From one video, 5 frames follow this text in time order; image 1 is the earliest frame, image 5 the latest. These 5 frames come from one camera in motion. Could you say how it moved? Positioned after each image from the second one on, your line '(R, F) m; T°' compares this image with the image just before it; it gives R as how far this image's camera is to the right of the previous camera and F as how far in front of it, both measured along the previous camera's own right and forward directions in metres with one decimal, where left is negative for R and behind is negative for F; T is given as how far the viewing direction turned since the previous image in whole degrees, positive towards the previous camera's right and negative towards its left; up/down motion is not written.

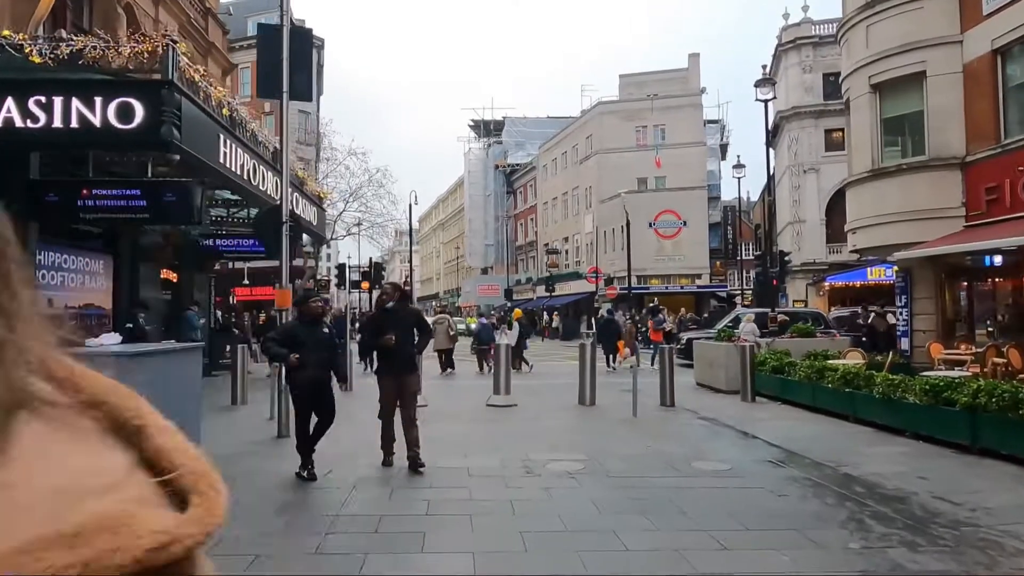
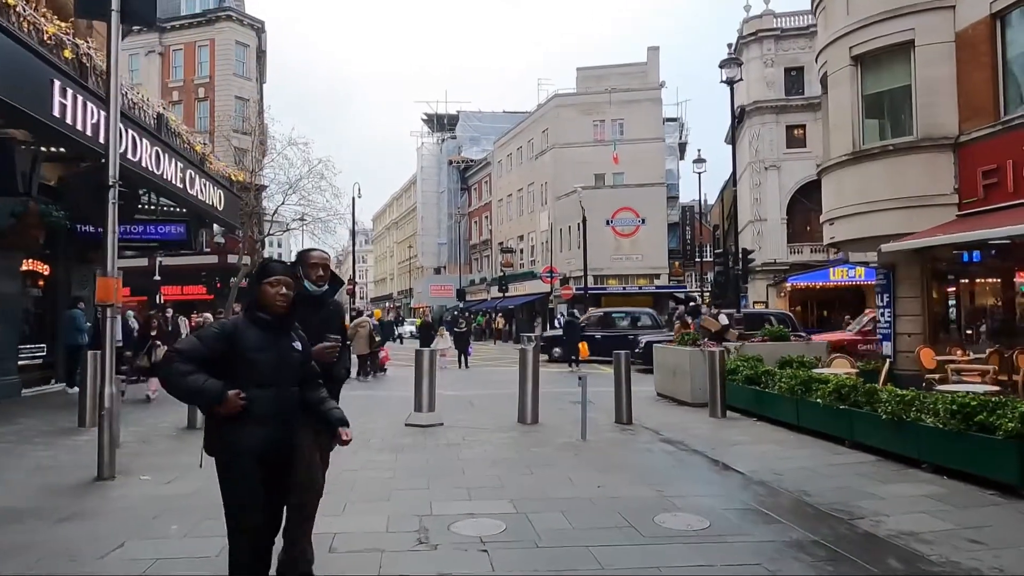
(+0.6, +2.5) m; +3°
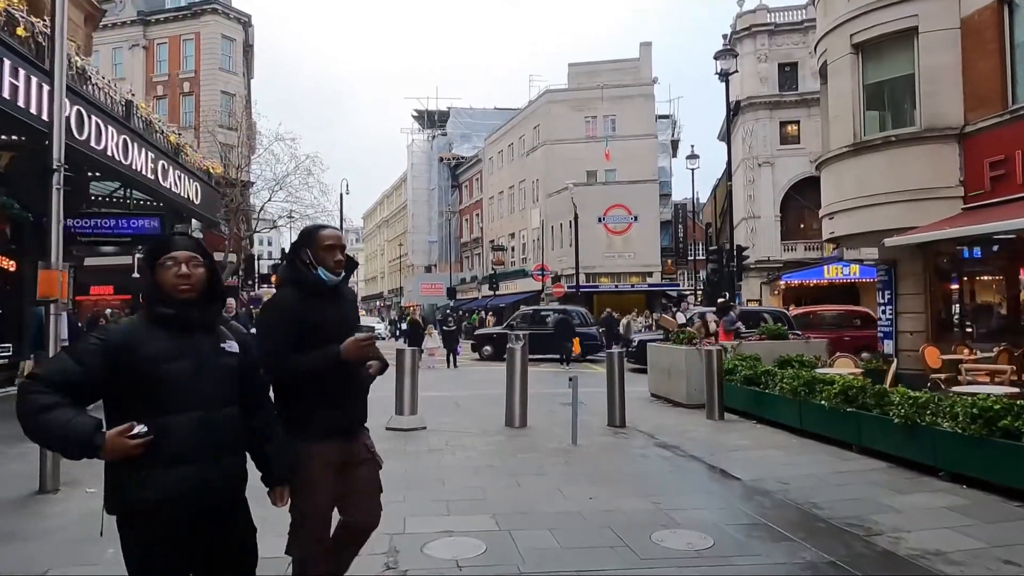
(+0.1, +0.6) m; +1°
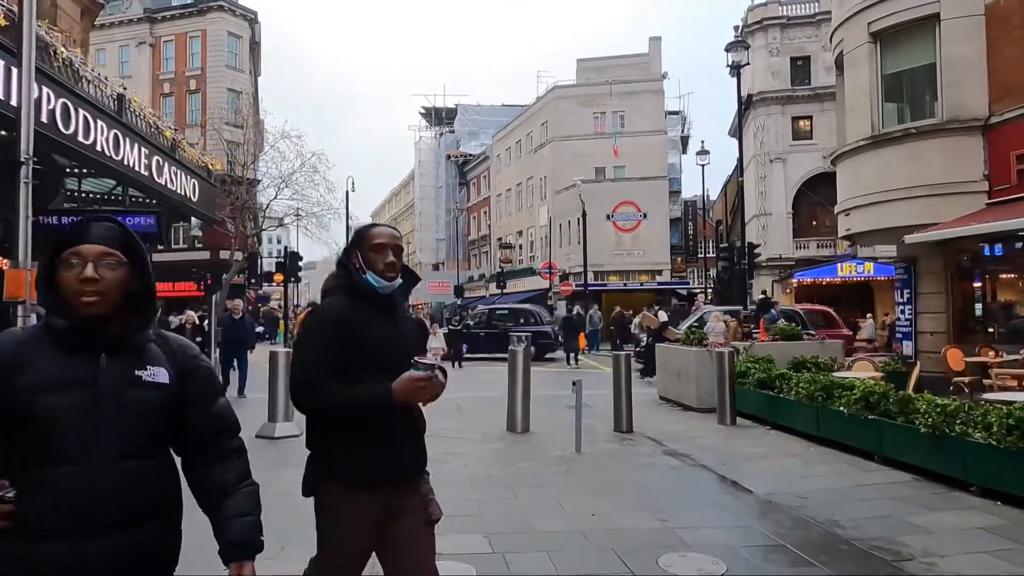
(+0.1, +0.5) m; -1°
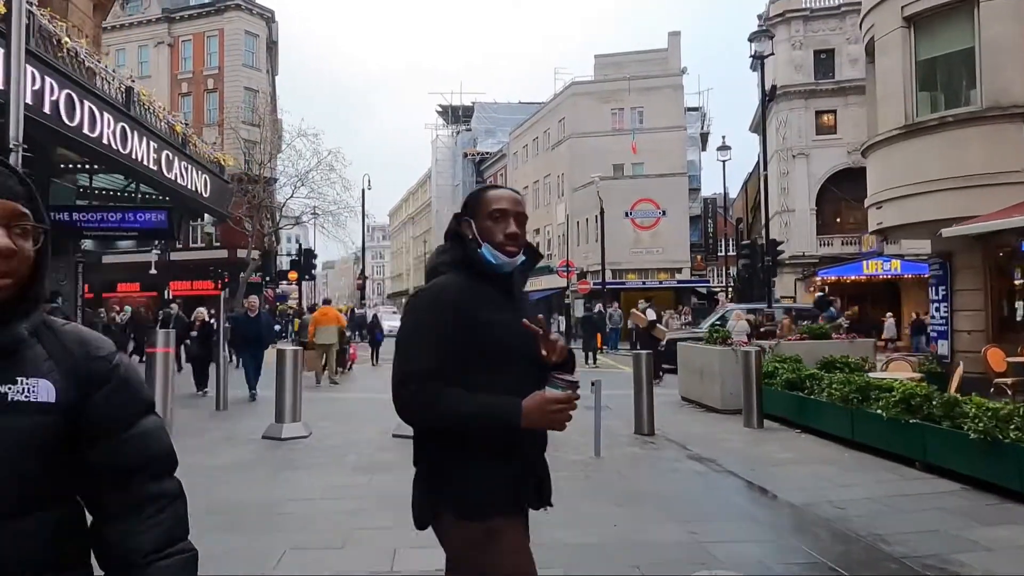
(0.0, +0.4) m; -1°
